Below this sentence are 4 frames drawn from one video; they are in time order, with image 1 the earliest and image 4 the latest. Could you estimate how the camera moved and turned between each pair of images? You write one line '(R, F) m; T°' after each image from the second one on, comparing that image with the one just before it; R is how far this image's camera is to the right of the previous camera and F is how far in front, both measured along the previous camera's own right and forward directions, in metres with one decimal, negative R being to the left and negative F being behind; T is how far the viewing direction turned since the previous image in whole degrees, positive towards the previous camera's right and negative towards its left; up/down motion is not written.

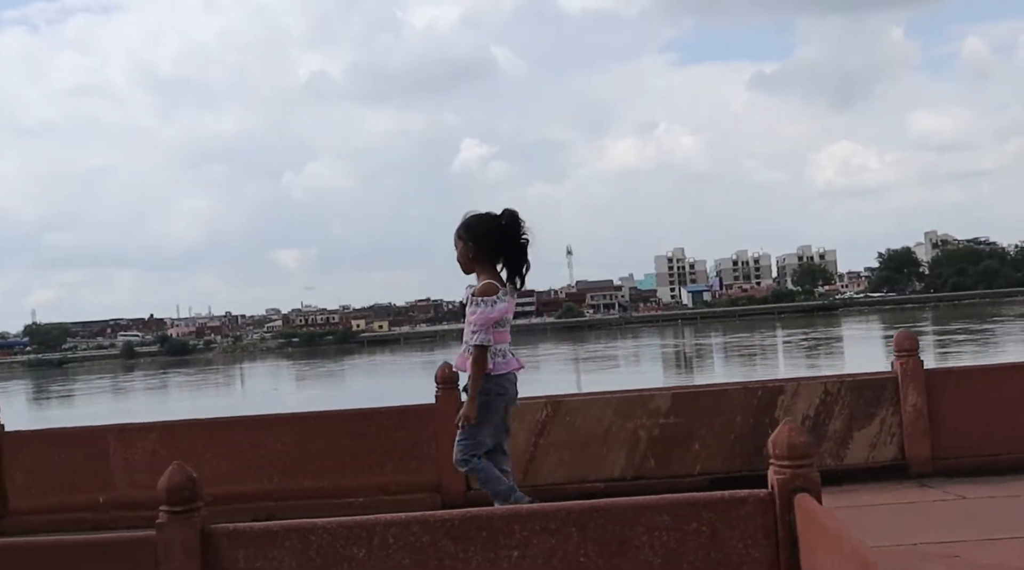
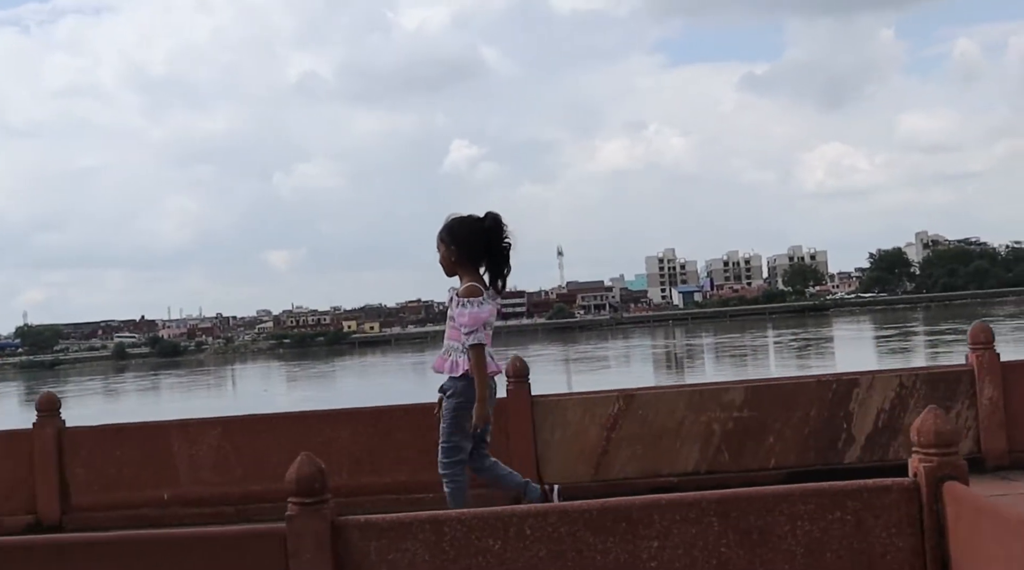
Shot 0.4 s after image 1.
(-0.2, 0.0) m; +1°
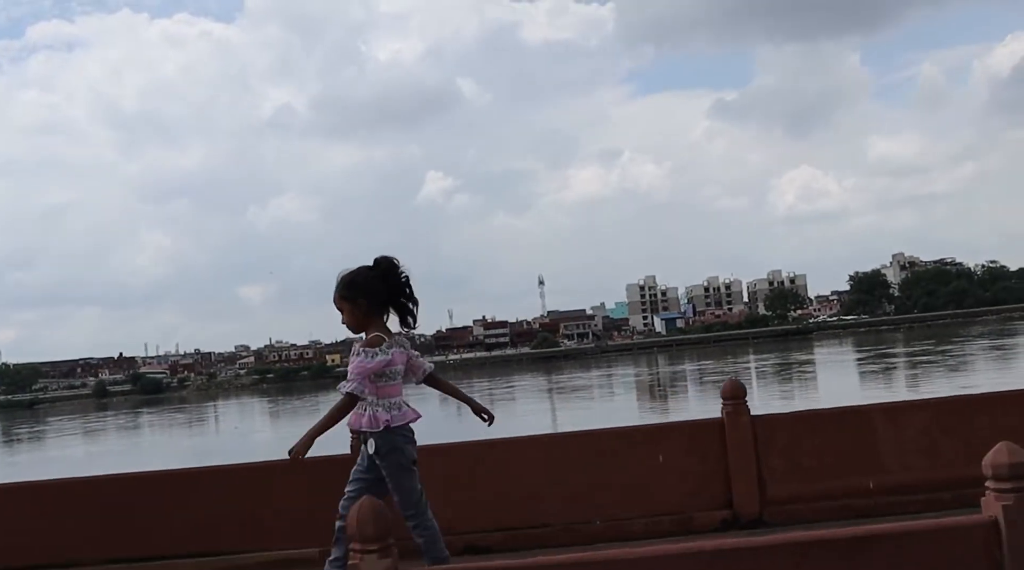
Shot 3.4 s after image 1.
(-1.0, 0.0) m; +1°
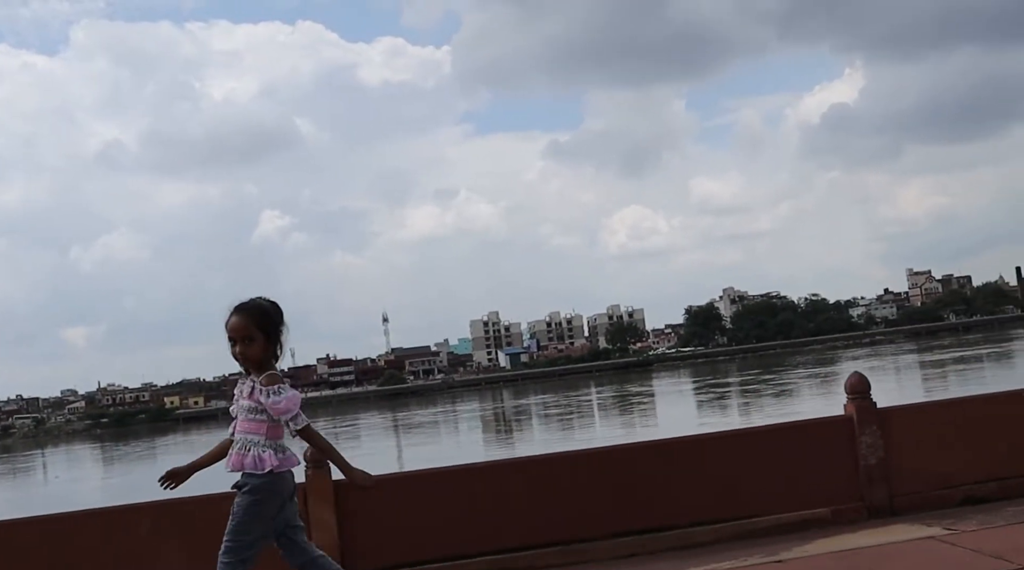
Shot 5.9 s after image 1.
(-4.7, -0.2) m; +10°
